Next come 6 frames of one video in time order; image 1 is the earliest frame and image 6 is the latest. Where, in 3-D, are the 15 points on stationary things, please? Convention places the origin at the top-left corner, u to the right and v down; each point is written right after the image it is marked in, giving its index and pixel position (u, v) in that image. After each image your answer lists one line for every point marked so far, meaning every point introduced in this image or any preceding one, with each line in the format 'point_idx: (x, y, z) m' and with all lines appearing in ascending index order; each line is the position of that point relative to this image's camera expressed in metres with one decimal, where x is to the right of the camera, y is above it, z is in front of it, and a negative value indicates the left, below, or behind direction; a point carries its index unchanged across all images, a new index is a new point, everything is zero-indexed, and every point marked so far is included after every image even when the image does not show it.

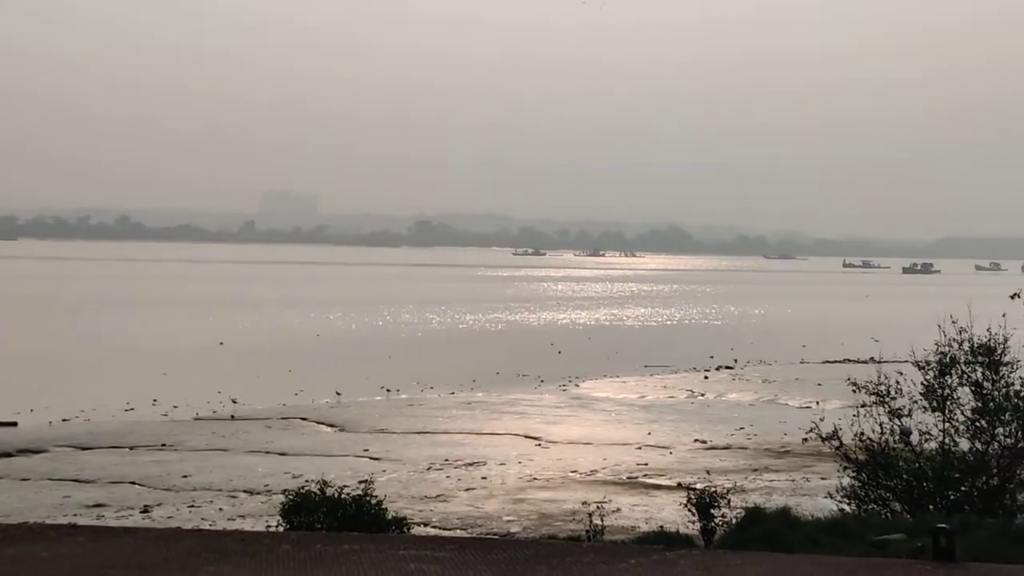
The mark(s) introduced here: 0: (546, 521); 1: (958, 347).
0: (+0.4, -3.9, +15.9) m
1: (+7.3, -1.0, +16.2) m
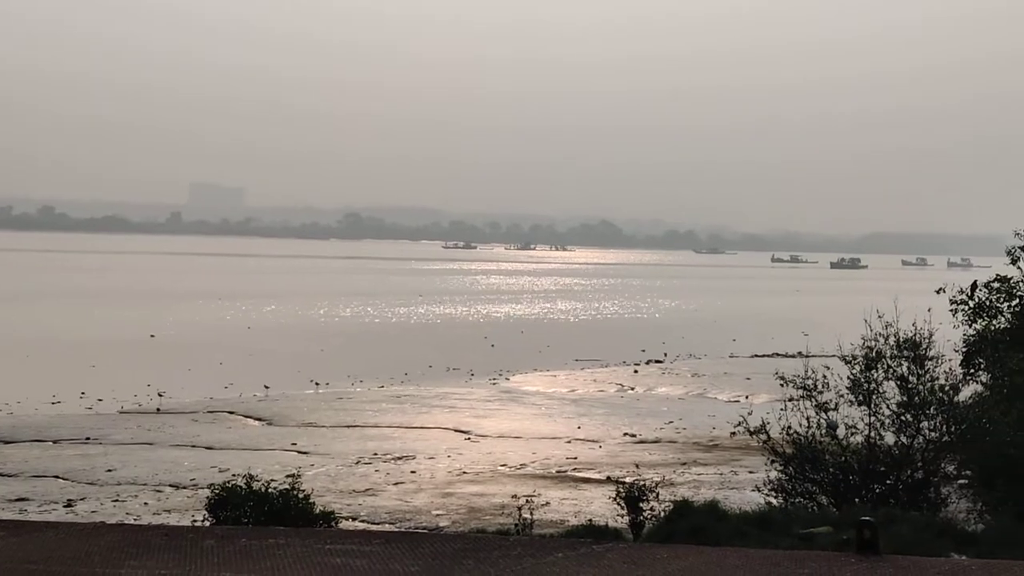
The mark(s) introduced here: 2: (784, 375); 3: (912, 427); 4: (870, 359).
0: (-0.7, -3.8, +15.9) m
1: (+6.2, -0.9, +16.3) m
2: (+4.3, -1.4, +14.9) m
3: (+6.5, -2.3, +15.7) m
4: (+5.9, -1.2, +16.2) m
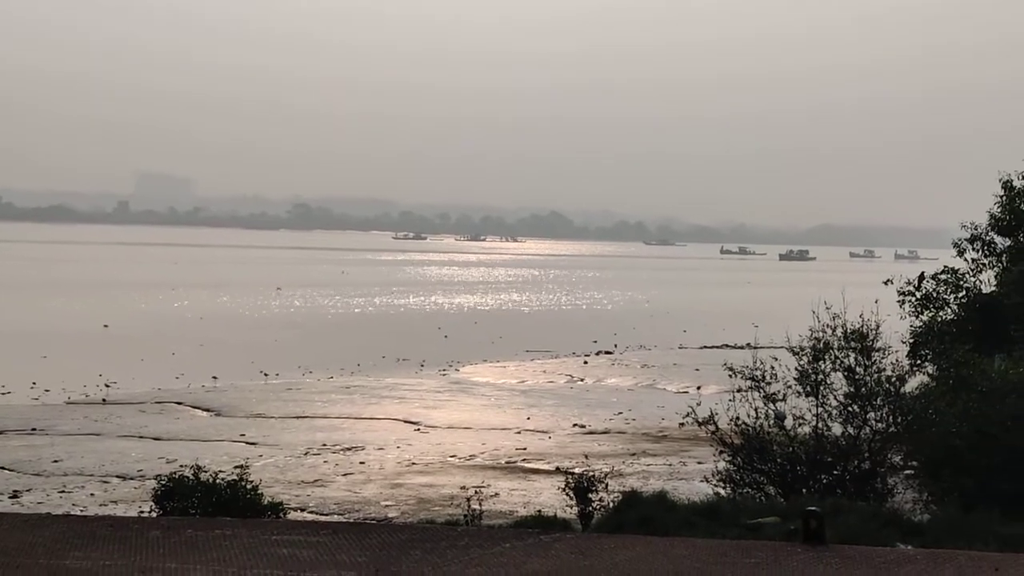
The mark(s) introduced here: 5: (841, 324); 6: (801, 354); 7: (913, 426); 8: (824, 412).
0: (-1.5, -3.7, +15.9) m
1: (+5.4, -0.8, +16.4) m
2: (+3.5, -1.2, +14.9) m
3: (+5.7, -2.1, +15.7) m
4: (+5.1, -1.1, +16.2) m
5: (+5.2, -0.6, +14.9) m
6: (+5.0, -1.1, +16.6) m
7: (+6.4, -2.2, +15.1) m
8: (+5.2, -2.1, +15.8) m
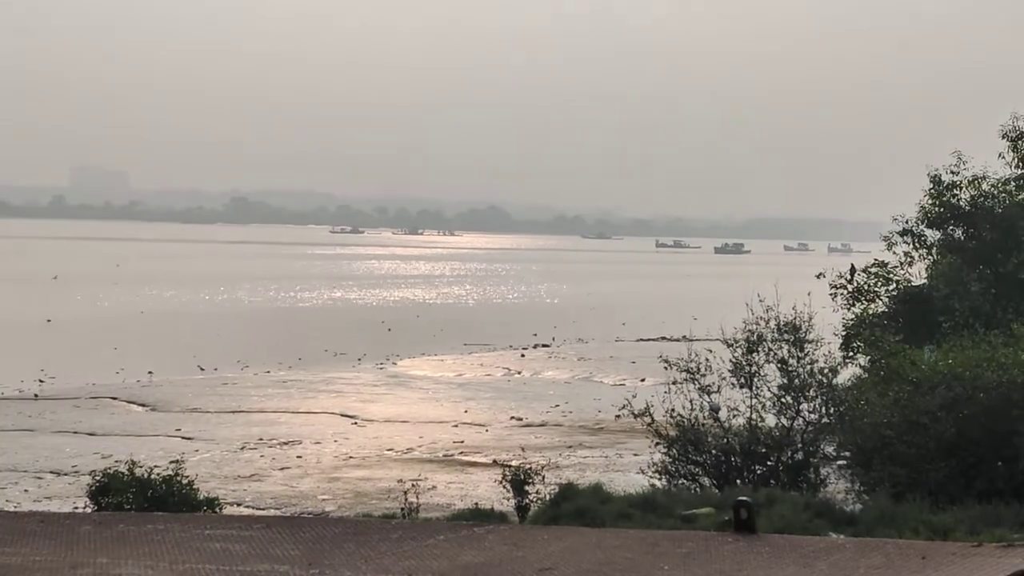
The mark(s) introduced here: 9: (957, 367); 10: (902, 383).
0: (-2.5, -3.6, +15.9) m
1: (+4.4, -0.6, +16.5) m
2: (+2.5, -1.1, +15.0) m
3: (+4.7, -2.0, +15.9) m
4: (+4.1, -0.9, +16.4) m
5: (+4.2, -0.4, +15.1) m
6: (+3.9, -1.0, +16.8) m
7: (+5.4, -2.1, +15.2) m
8: (+4.1, -1.9, +16.0) m
9: (+7.0, -1.2, +14.9) m
10: (+6.3, -1.5, +15.3) m
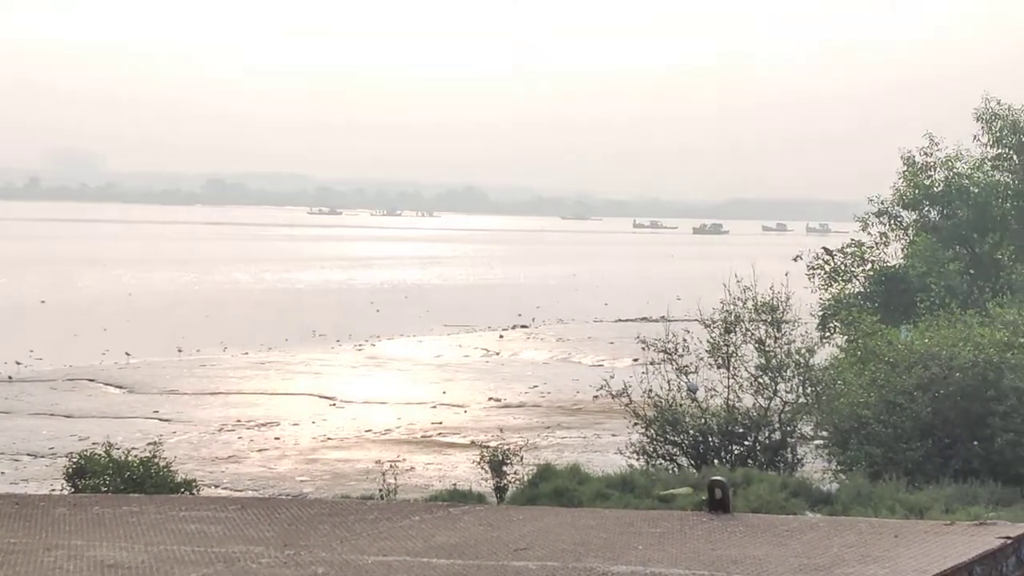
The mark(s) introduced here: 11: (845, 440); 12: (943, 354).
0: (-2.9, -3.2, +15.9) m
1: (+4.0, -0.3, +16.6) m
2: (+2.1, -0.8, +15.0) m
3: (+4.3, -1.7, +15.9) m
4: (+3.7, -0.6, +16.4) m
5: (+3.8, -0.1, +15.1) m
6: (+3.6, -0.7, +16.8) m
7: (+5.0, -1.8, +15.3) m
8: (+3.8, -1.6, +16.0) m
9: (+6.7, -0.9, +15.0) m
10: (+5.9, -1.2, +15.4) m
11: (+5.2, -2.4, +14.9) m
12: (+6.7, -1.0, +14.7) m
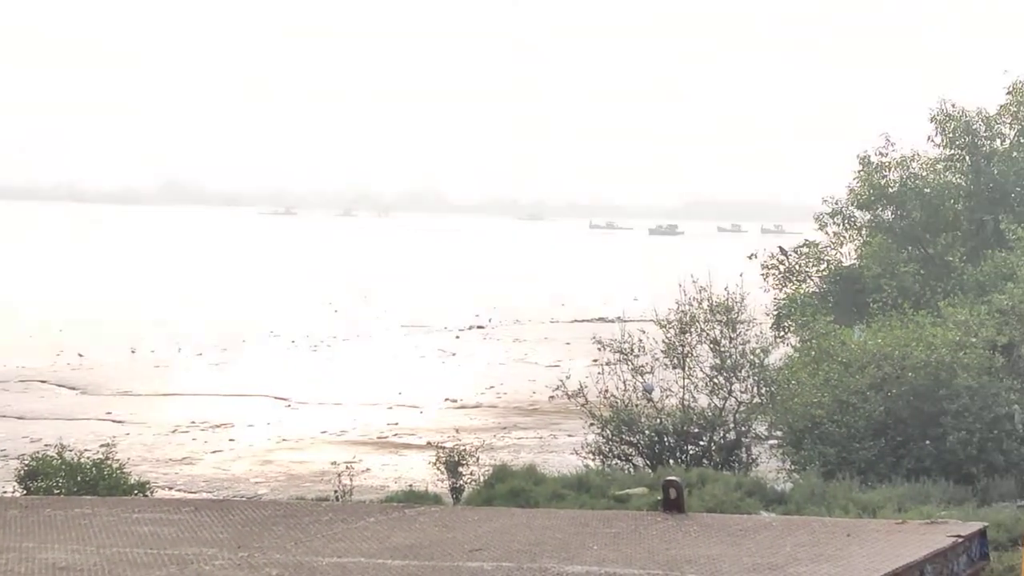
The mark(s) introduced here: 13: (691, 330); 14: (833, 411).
0: (-3.6, -3.3, +15.8) m
1: (+3.3, -0.3, +16.6) m
2: (+1.4, -0.8, +15.1) m
3: (+3.6, -1.7, +16.0) m
4: (+3.0, -0.6, +16.5) m
5: (+3.1, -0.1, +15.2) m
6: (+2.8, -0.7, +16.9) m
7: (+4.3, -1.8, +15.4) m
8: (+3.1, -1.6, +16.1) m
9: (+6.0, -0.9, +15.1) m
10: (+5.2, -1.2, +15.5) m
11: (+4.5, -2.4, +15.0) m
12: (+6.0, -1.0, +14.8) m
13: (+3.1, -0.7, +16.2) m
14: (+4.9, -1.9, +14.5) m
